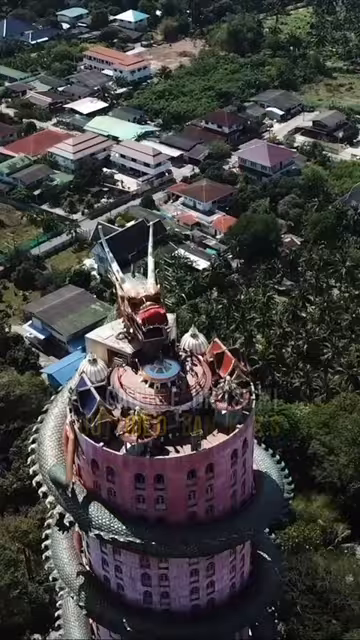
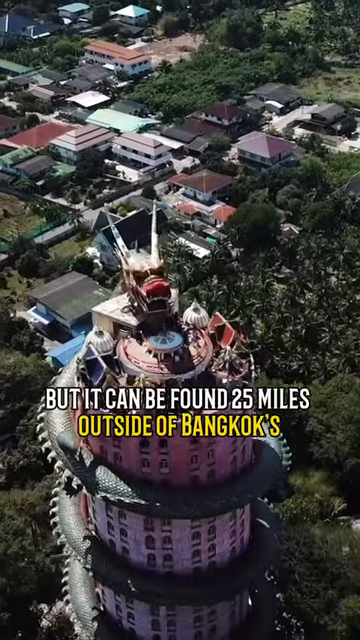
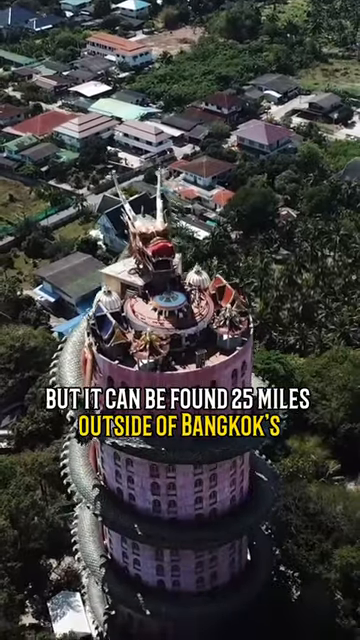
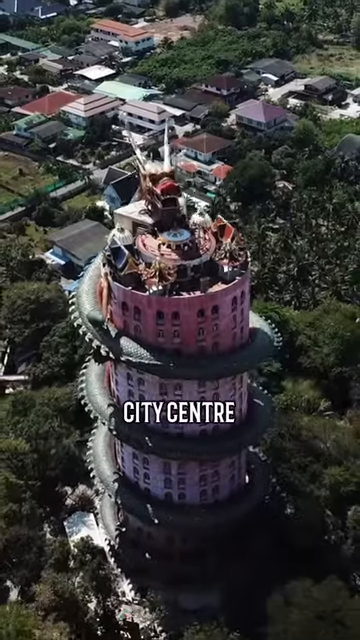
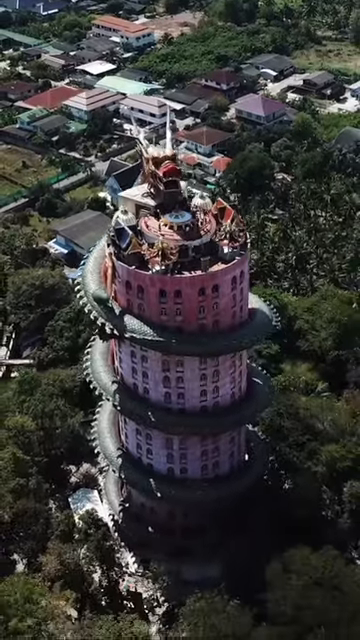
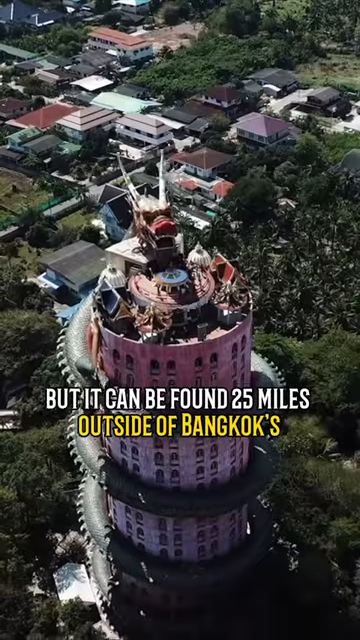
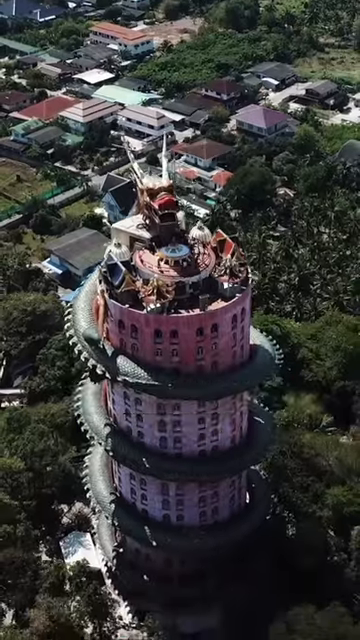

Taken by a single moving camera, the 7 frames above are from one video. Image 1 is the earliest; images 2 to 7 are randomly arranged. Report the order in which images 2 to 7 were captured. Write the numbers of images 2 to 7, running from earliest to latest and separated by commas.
2, 3, 6, 7, 4, 5
